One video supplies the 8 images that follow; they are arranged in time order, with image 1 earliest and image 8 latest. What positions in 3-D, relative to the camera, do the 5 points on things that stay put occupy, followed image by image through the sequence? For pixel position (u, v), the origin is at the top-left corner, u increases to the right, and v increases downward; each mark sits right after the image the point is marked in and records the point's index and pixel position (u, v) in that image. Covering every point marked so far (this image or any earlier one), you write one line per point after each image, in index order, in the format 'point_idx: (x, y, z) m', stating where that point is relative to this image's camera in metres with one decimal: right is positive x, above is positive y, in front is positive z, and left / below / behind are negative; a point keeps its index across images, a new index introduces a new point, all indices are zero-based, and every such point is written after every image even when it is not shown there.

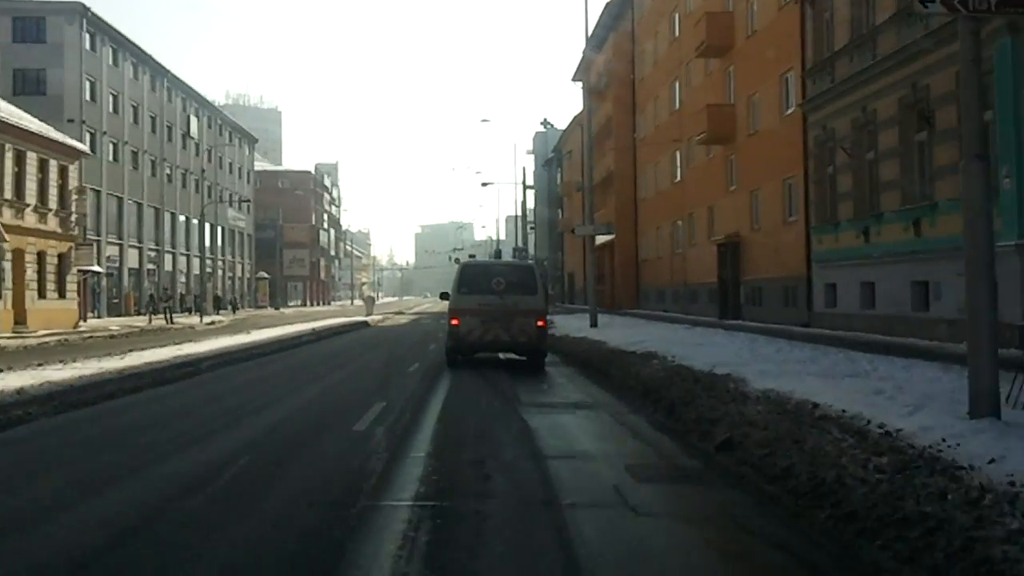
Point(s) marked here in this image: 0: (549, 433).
0: (+0.4, -1.9, +12.9) m
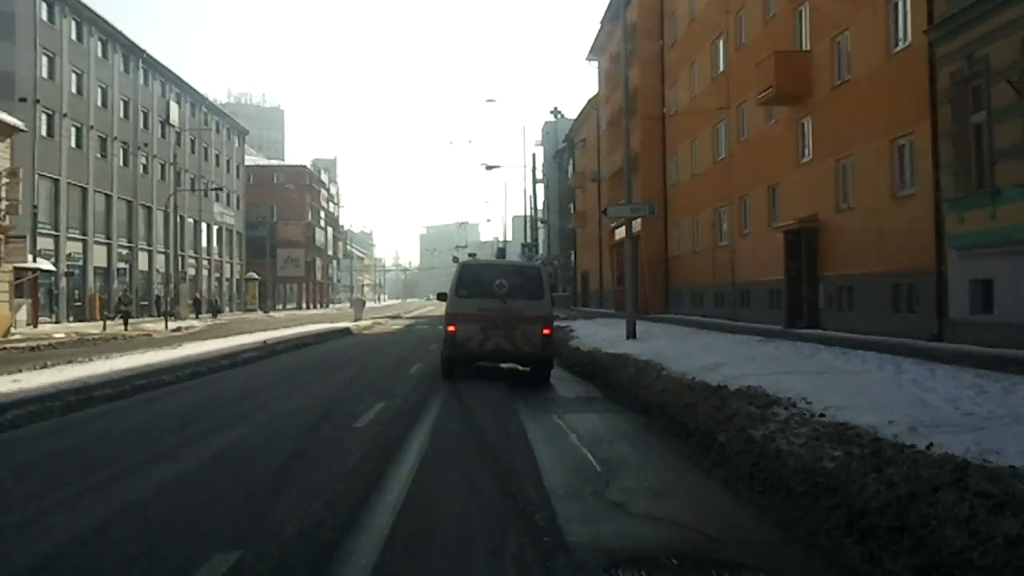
0: (+0.6, -1.9, +6.7) m
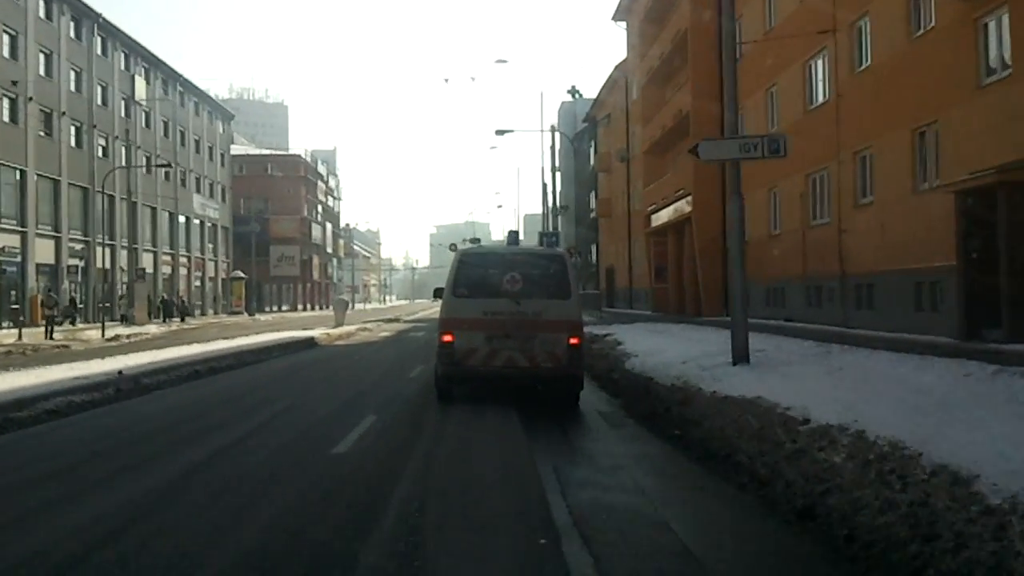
0: (+0.8, -1.8, -1.2) m
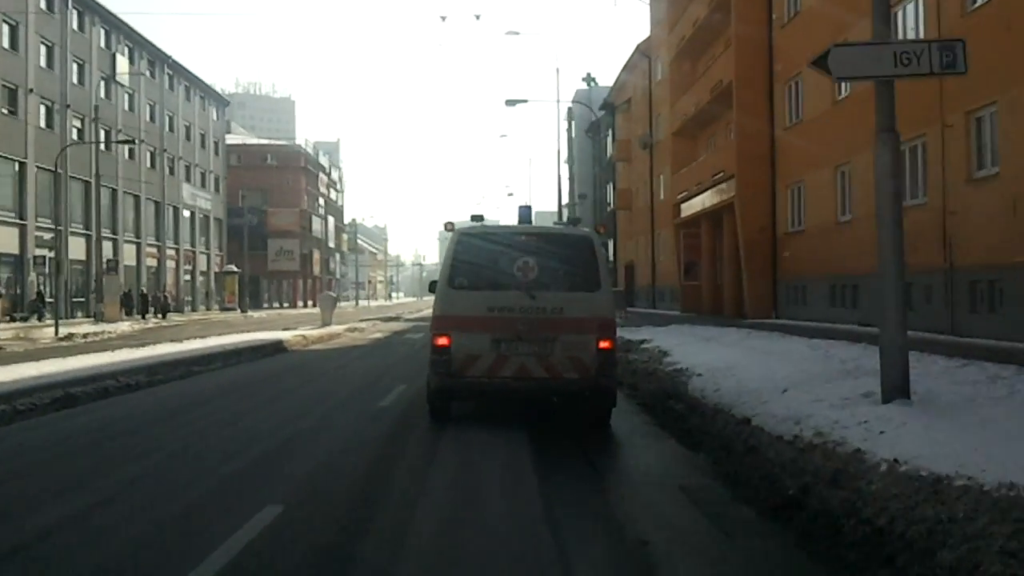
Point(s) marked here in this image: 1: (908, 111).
0: (+0.8, -1.7, -5.4) m
1: (+7.0, +3.1, +17.2) m
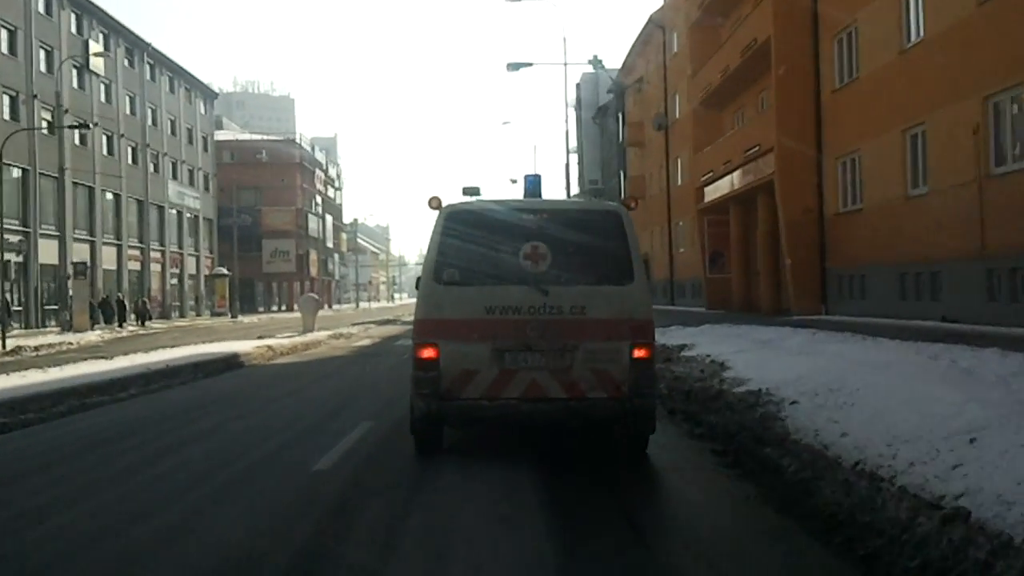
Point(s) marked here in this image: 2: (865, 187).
0: (+0.8, -1.7, -8.8) m
1: (+7.0, +3.3, +13.8) m
2: (+6.8, +1.9, +18.9) m
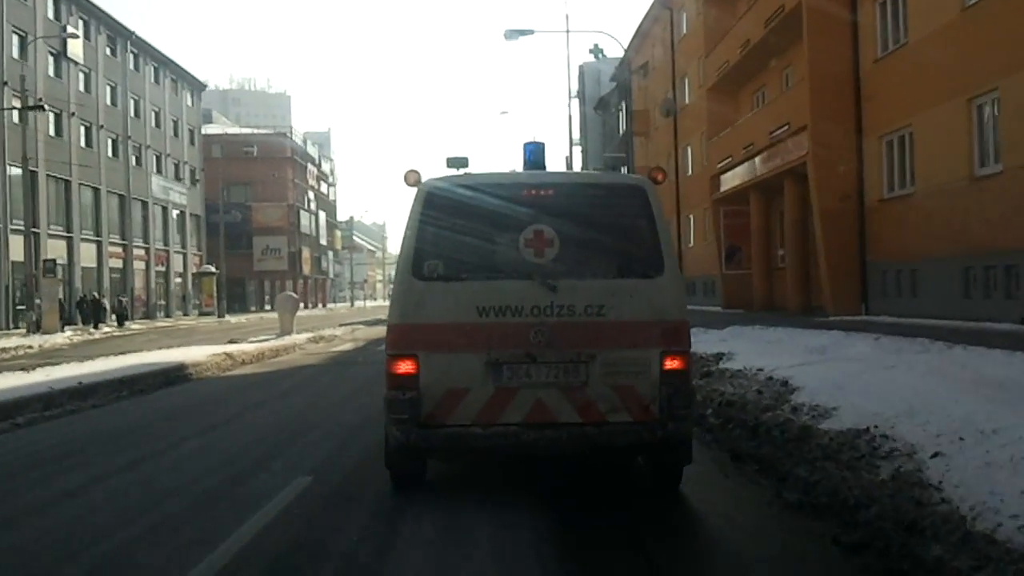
0: (+0.8, -1.7, -11.3) m
1: (+7.0, +3.4, +11.3) m
2: (+6.8, +2.0, +16.5) m
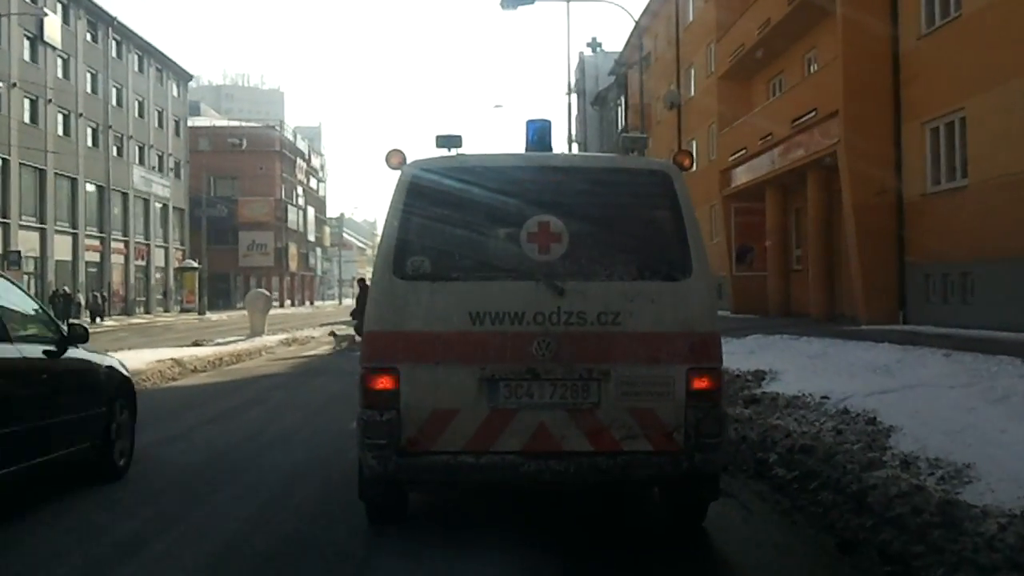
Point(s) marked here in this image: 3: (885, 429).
0: (+1.0, -1.7, -13.4) m
1: (+7.0, +3.3, +9.3) m
2: (+6.7, +1.9, +14.5) m
3: (+2.2, -0.8, +5.9) m
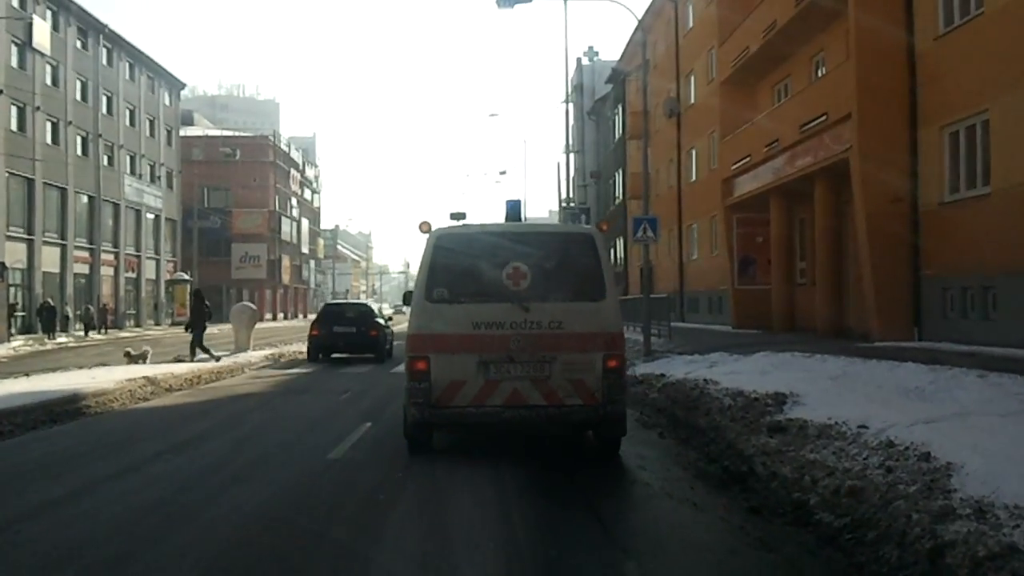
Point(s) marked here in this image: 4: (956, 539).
0: (+1.1, -1.5, -14.2) m
1: (+7.0, +3.1, +8.6) m
2: (+6.7, +1.7, +13.7) m
3: (+2.2, -0.9, +5.1) m
4: (+1.8, -1.0, +4.1) m
